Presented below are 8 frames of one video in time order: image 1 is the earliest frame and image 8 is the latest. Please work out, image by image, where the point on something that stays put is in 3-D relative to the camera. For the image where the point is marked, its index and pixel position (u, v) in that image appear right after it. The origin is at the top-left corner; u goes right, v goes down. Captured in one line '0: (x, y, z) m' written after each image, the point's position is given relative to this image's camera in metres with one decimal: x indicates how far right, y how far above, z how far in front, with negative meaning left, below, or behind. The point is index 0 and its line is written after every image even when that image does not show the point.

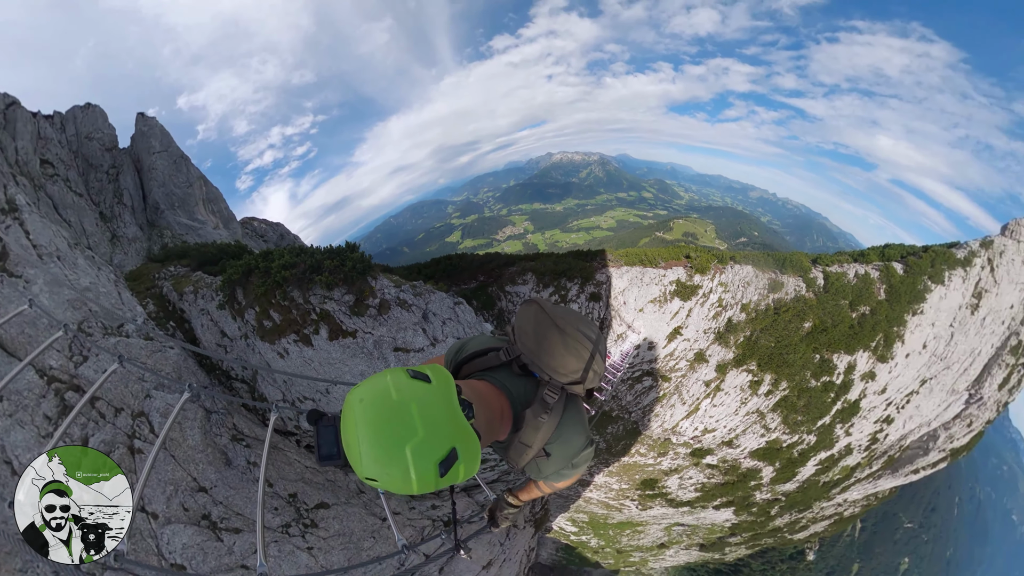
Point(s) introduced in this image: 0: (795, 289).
0: (+19.1, -0.3, +17.8) m
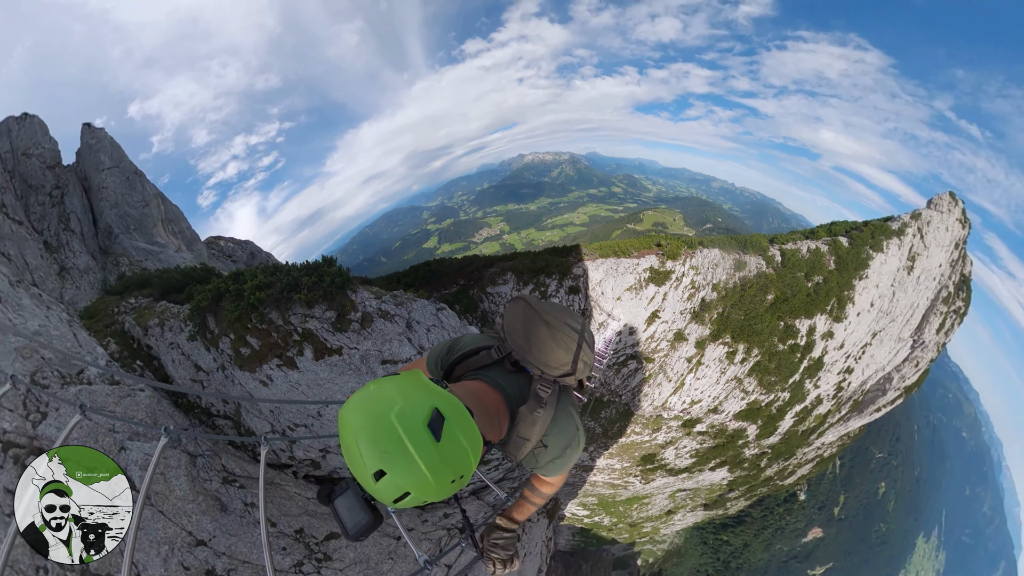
0: (+18.4, +1.4, +20.2) m
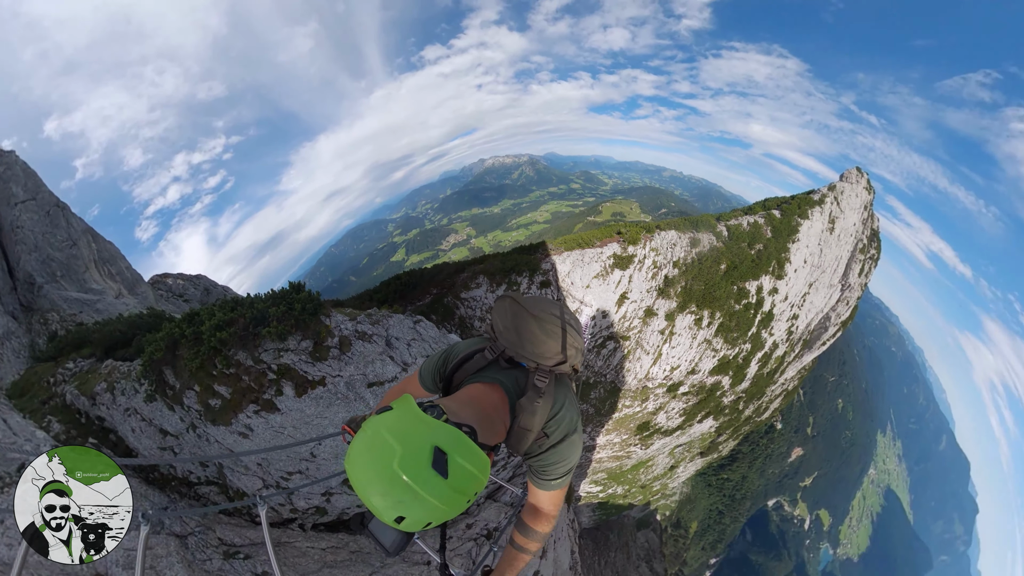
0: (+16.8, +3.8, +23.6) m
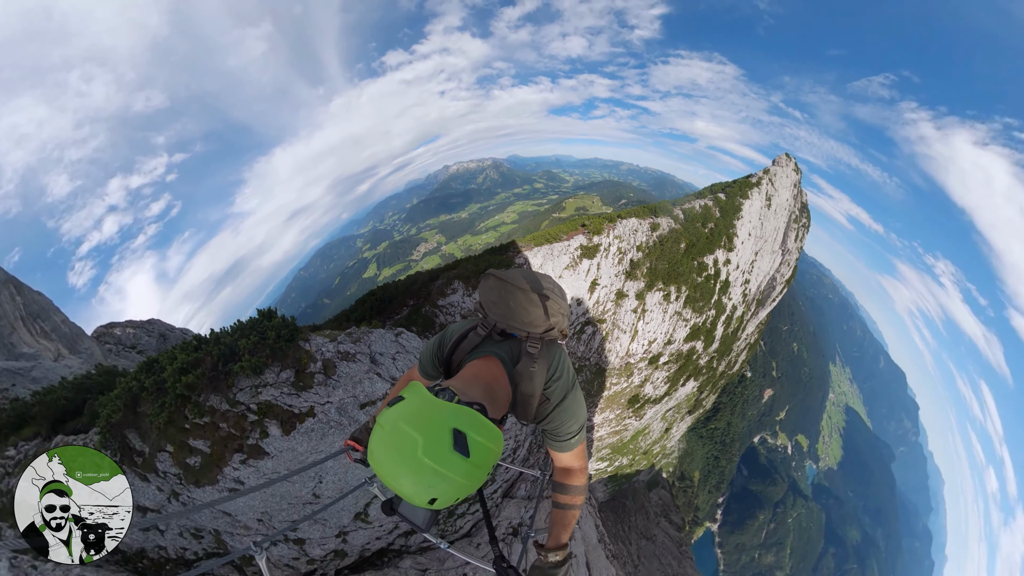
0: (+14.5, +5.8, +26.5) m
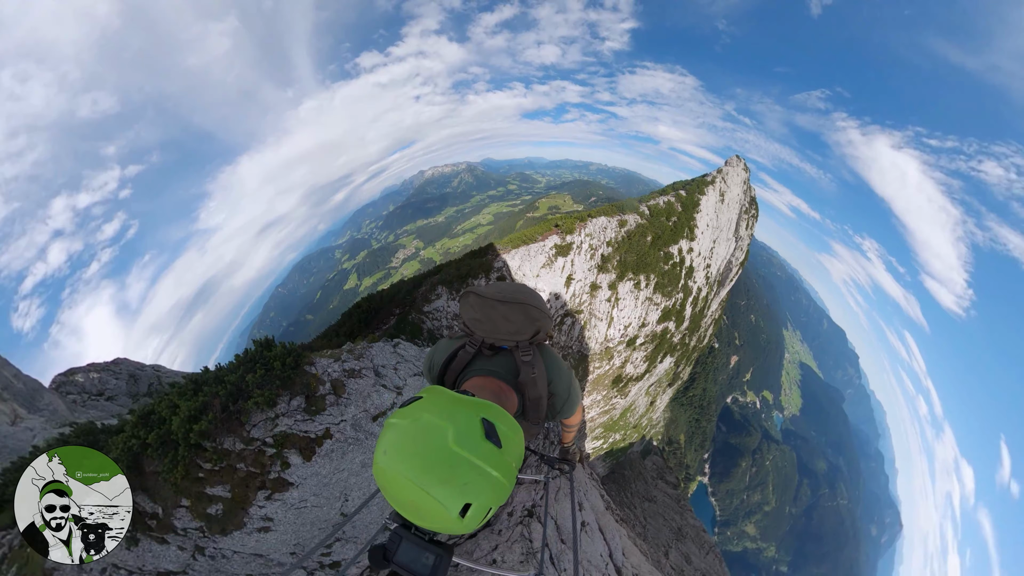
0: (+12.3, +7.0, +28.9) m
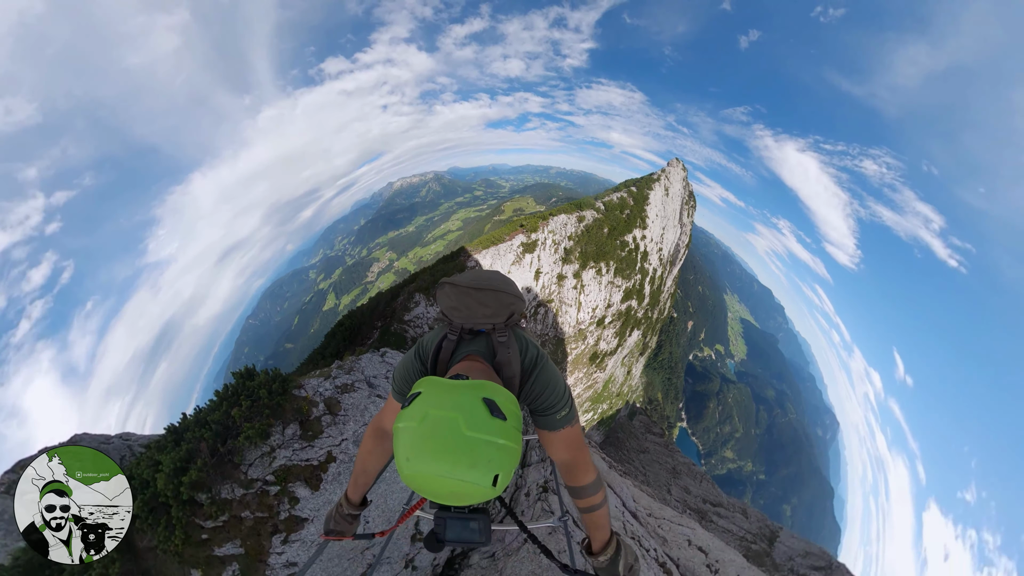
0: (+8.3, +8.4, +32.0) m
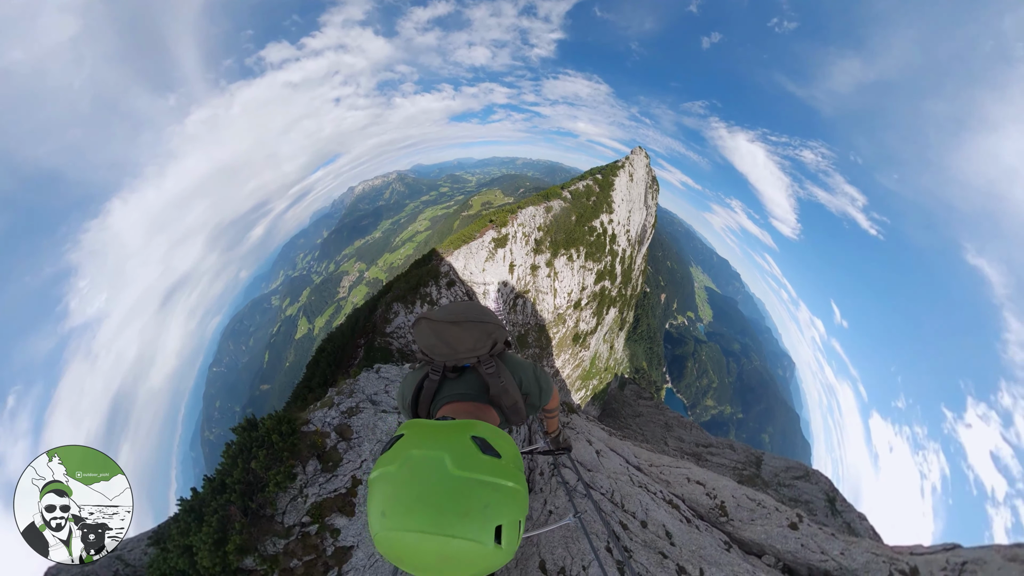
0: (+4.1, +10.1, +32.7) m
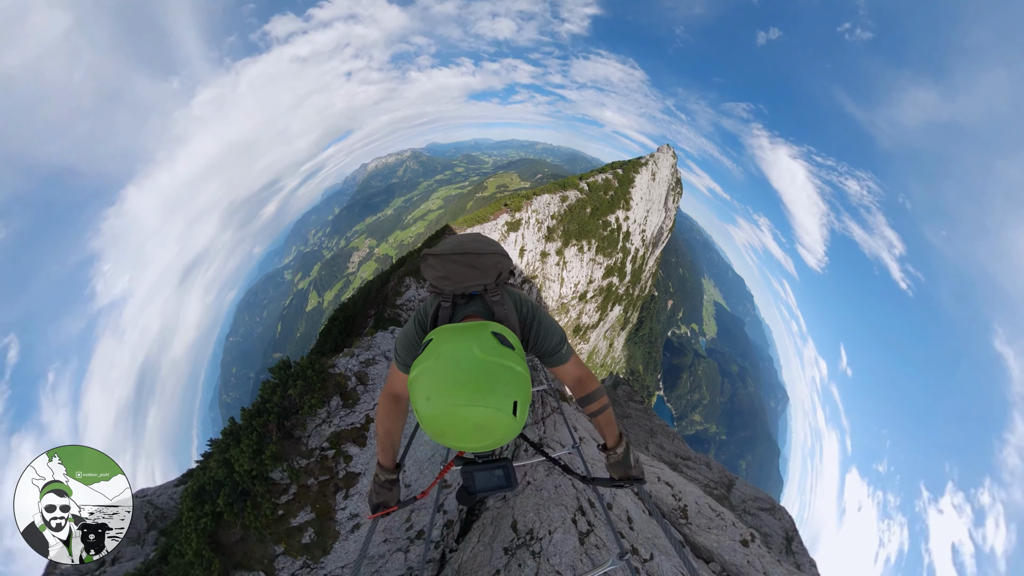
0: (+6.1, +11.4, +31.1) m
